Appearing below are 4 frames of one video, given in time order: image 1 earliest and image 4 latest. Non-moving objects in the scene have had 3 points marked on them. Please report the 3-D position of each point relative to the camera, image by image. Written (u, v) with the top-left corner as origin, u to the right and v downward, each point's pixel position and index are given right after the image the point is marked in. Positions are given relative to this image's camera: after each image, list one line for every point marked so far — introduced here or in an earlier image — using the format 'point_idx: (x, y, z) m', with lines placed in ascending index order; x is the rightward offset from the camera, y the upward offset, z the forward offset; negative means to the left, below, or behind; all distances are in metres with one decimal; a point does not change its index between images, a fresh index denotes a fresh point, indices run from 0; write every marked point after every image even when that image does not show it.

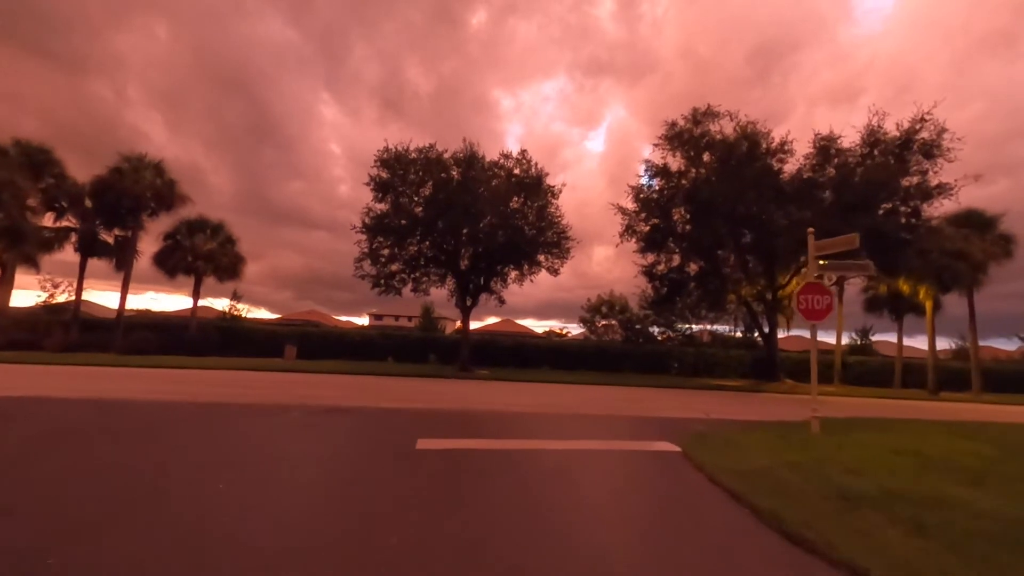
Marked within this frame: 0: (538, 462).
0: (+0.7, -3.8, +11.9) m
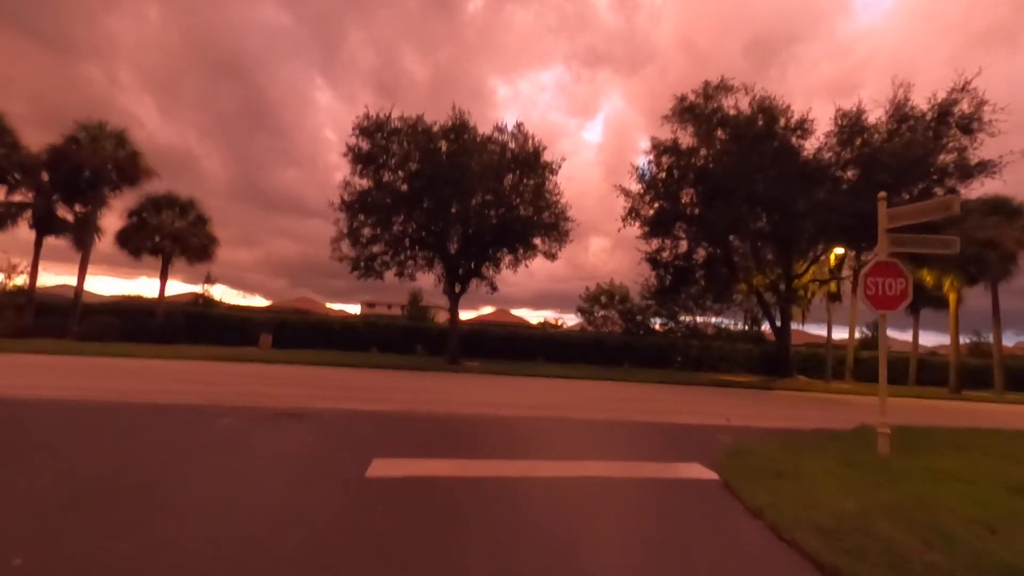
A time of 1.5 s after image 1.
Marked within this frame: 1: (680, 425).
0: (+0.4, -3.3, +9.1) m
1: (+4.9, -4.0, +15.6) m
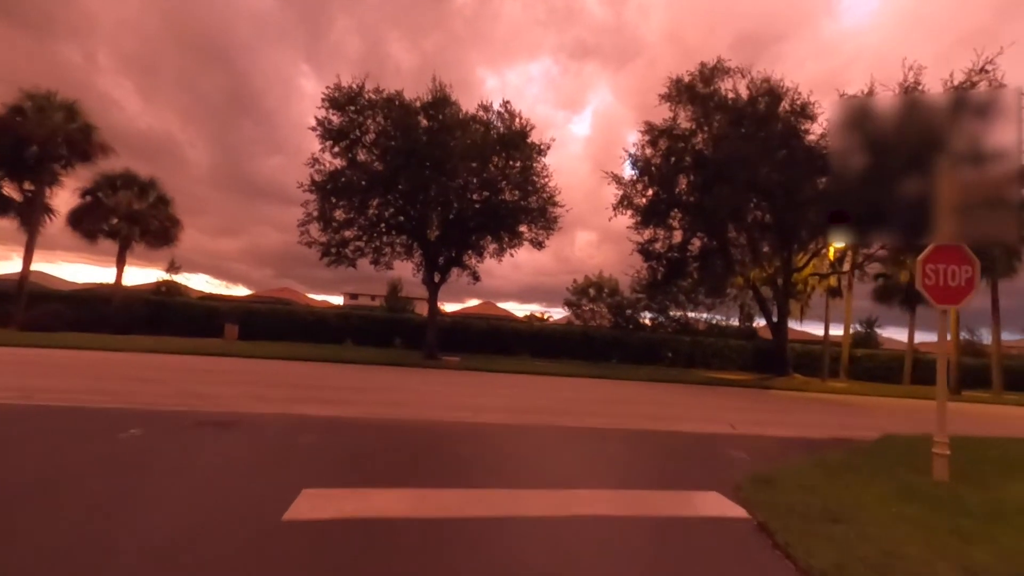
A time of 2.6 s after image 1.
0: (+0.1, -3.1, +7.0) m
1: (+4.3, -3.8, +13.7) m
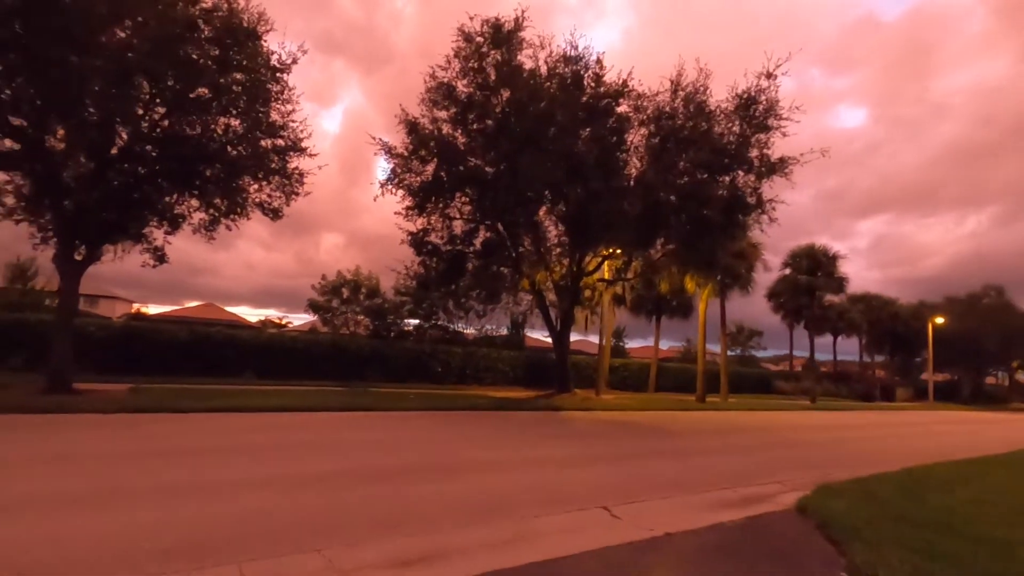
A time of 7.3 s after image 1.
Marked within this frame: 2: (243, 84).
0: (-0.2, -2.6, -1.2) m
1: (+0.6, -3.5, +6.7) m
2: (-9.3, +7.0, +18.6) m
